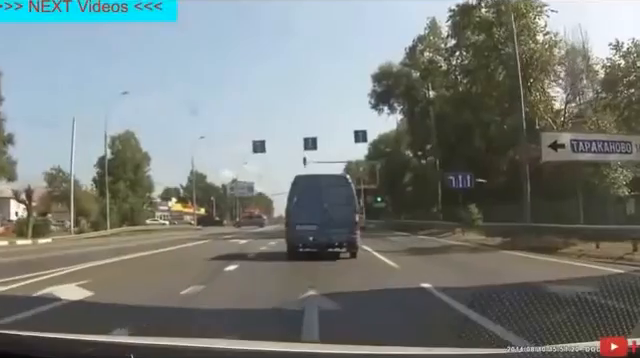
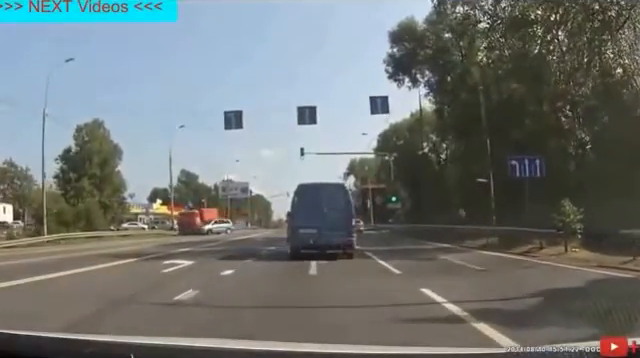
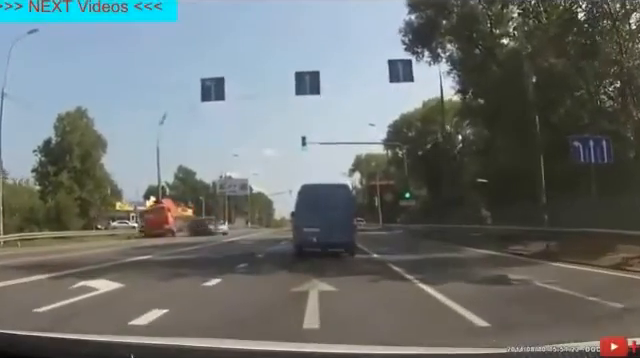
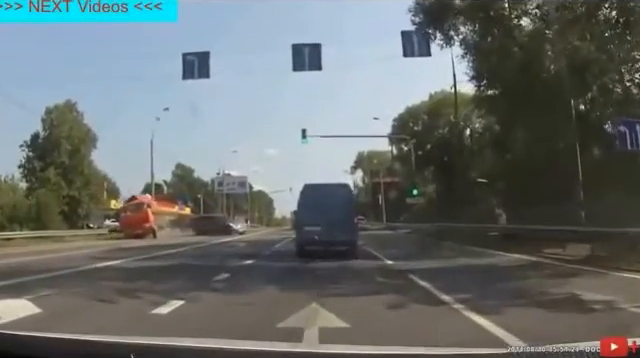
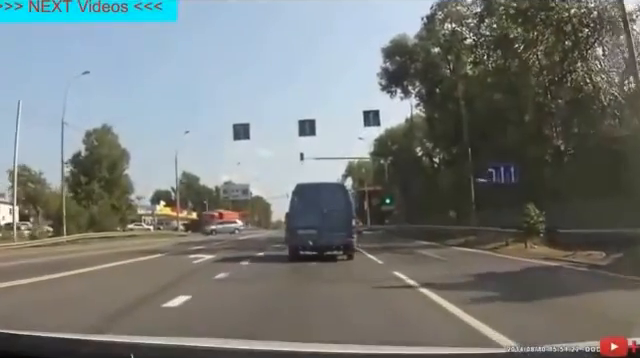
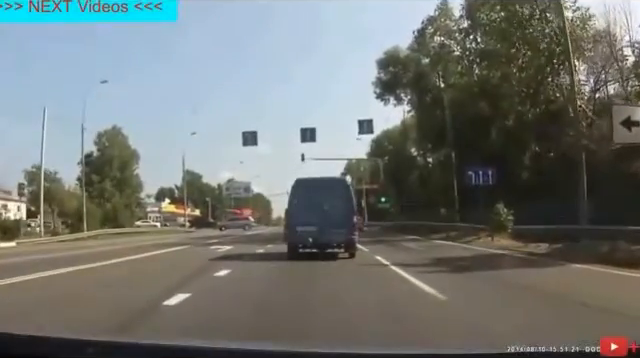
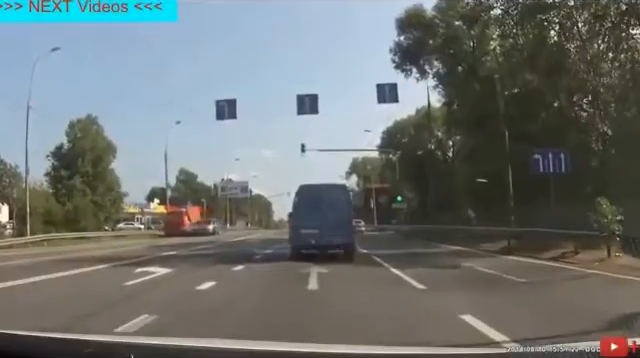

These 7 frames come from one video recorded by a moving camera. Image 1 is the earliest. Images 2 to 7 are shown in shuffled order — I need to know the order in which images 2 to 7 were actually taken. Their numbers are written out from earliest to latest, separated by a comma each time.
6, 5, 2, 7, 3, 4
